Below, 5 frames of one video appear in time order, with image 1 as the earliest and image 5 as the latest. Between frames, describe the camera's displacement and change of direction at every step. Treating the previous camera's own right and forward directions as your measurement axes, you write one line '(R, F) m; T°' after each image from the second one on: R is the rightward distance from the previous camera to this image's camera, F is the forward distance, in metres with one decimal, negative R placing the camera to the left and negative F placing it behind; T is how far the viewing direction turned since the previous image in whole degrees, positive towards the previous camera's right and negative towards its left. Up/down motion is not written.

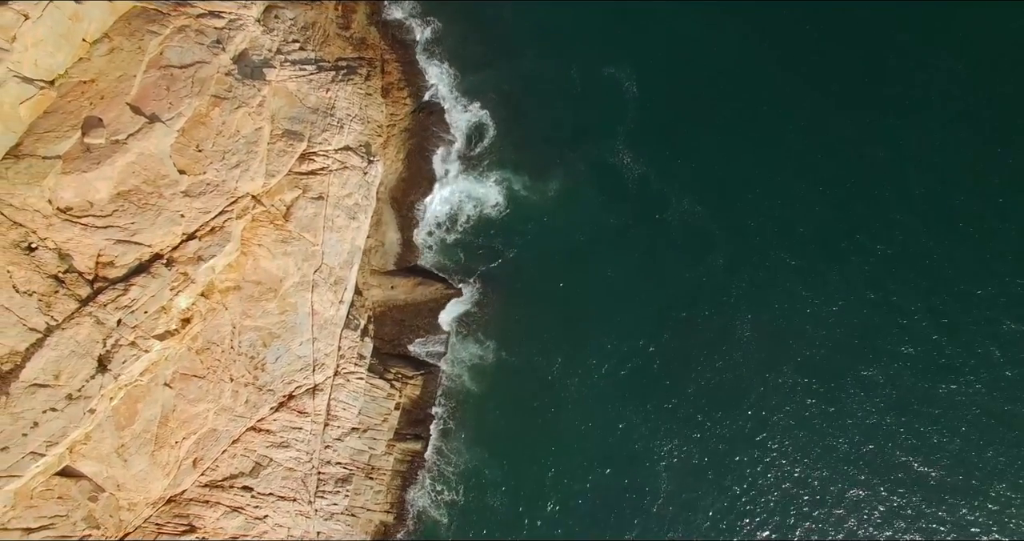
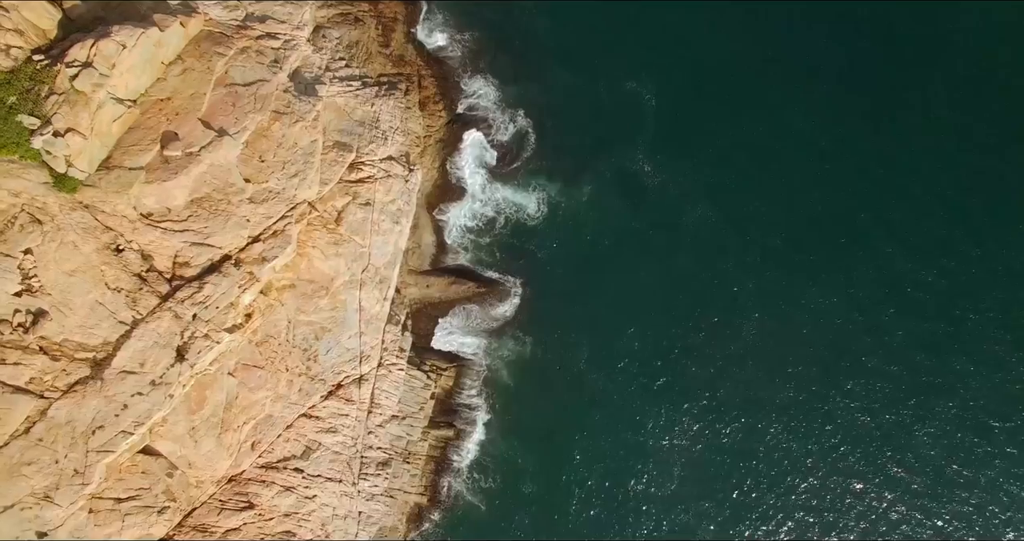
(-1.6, -3.0) m; 0°
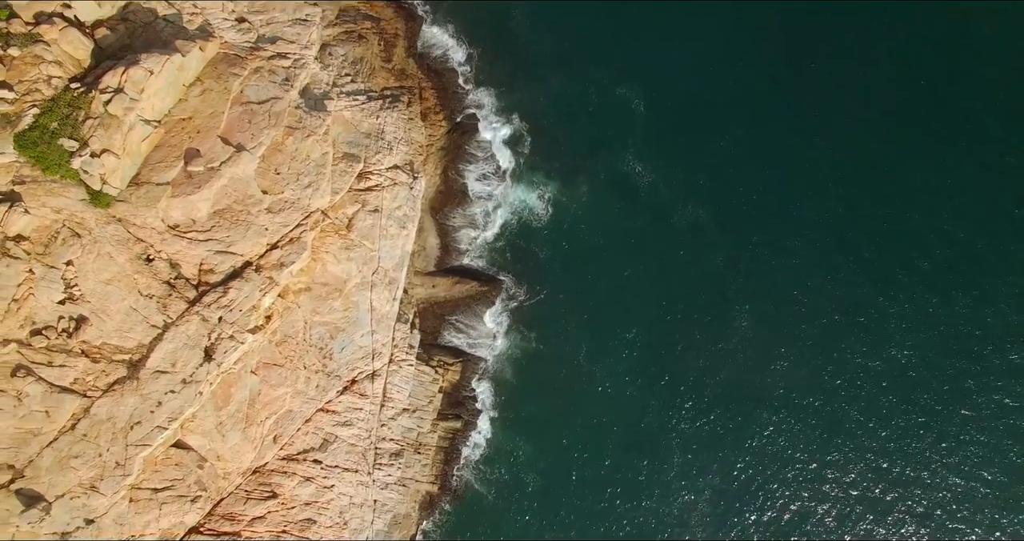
(0.0, -2.4) m; 0°
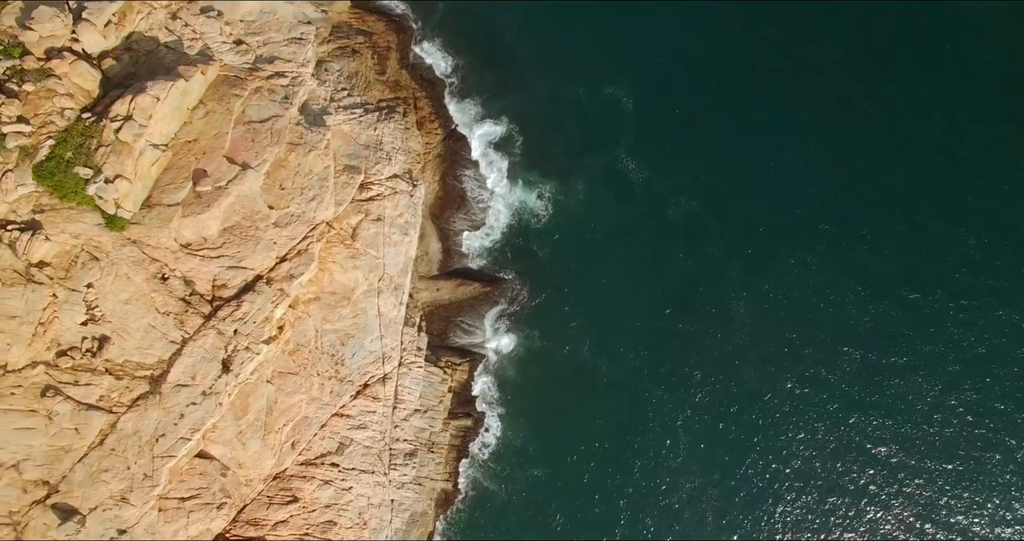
(0.0, -1.3) m; 0°
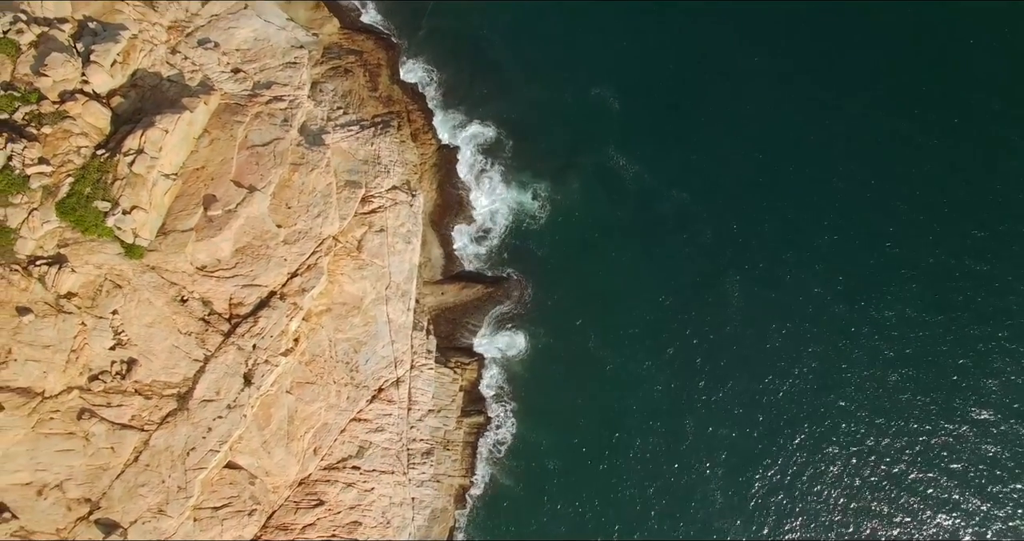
(+0.1, -1.7) m; 0°
